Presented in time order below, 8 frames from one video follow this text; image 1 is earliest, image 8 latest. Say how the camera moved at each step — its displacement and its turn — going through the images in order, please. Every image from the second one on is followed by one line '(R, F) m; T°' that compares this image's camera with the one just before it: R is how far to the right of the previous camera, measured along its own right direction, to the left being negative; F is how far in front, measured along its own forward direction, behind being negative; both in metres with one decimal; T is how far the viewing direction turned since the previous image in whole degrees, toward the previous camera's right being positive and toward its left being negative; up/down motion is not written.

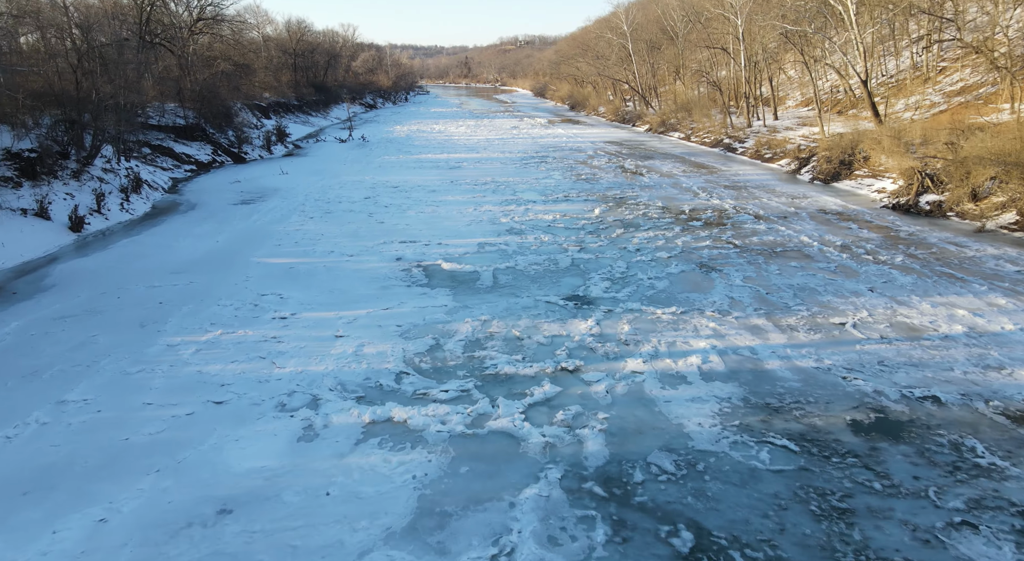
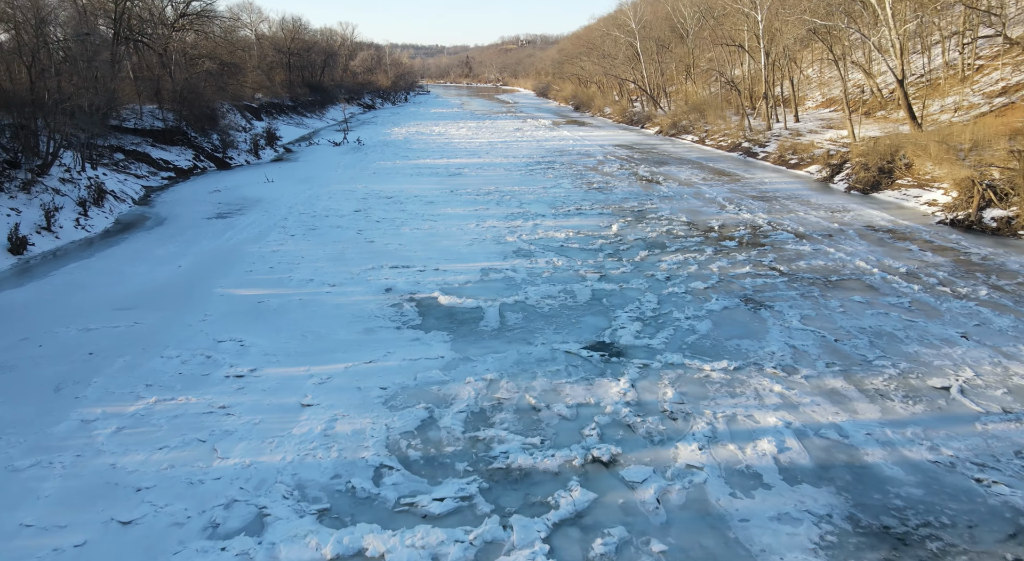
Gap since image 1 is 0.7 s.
(-0.1, +1.6) m; 0°
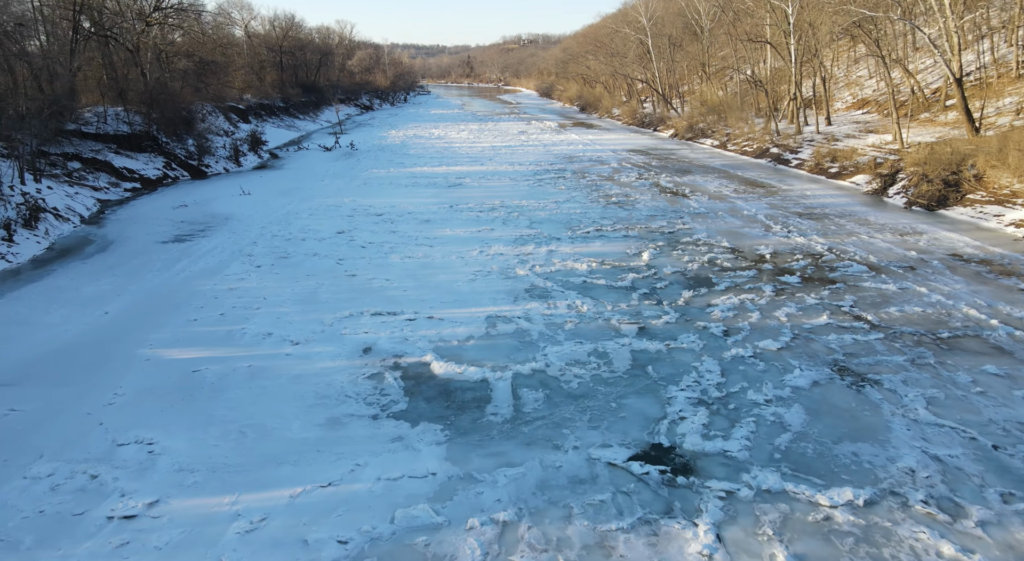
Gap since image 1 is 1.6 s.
(-0.1, +2.1) m; 0°
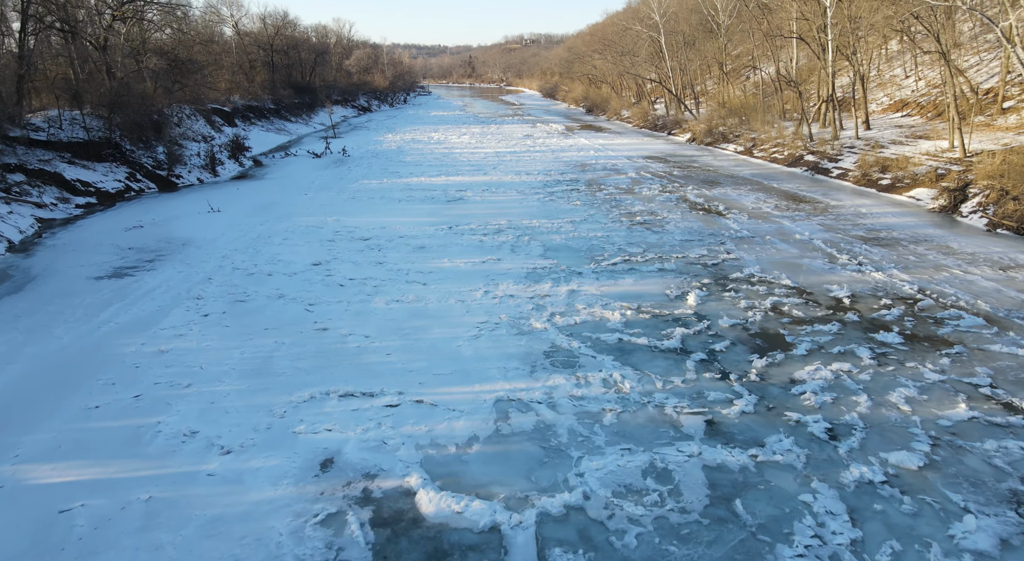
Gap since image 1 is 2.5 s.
(-0.1, +2.1) m; 0°
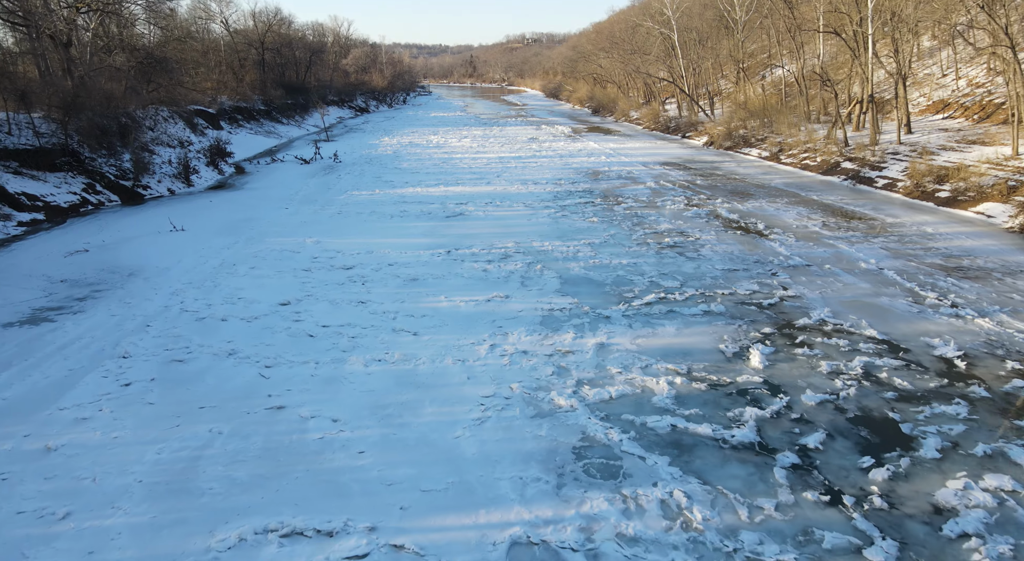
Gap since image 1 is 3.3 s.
(-0.1, +1.9) m; 0°
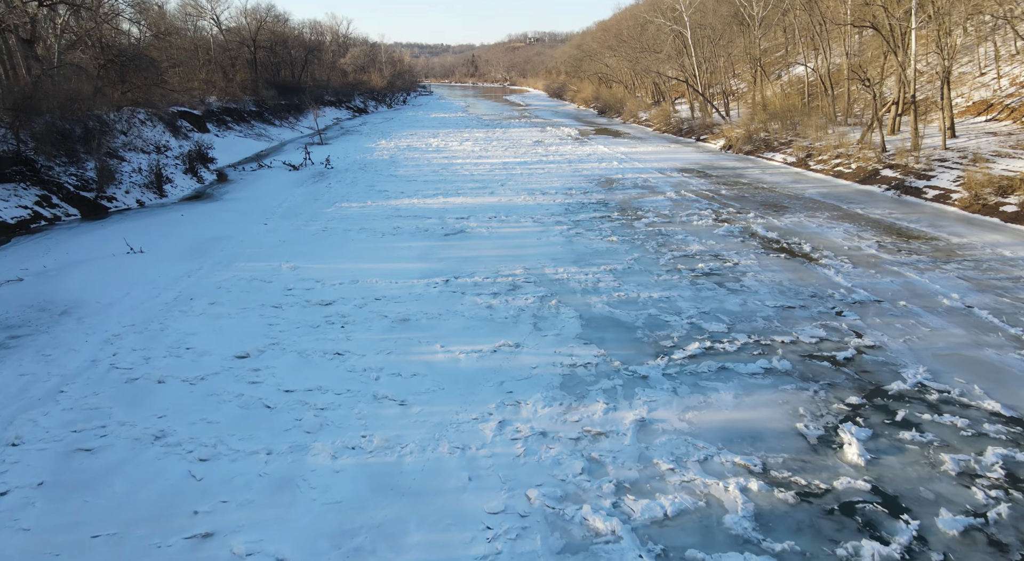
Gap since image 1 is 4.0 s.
(-0.1, +1.6) m; 0°
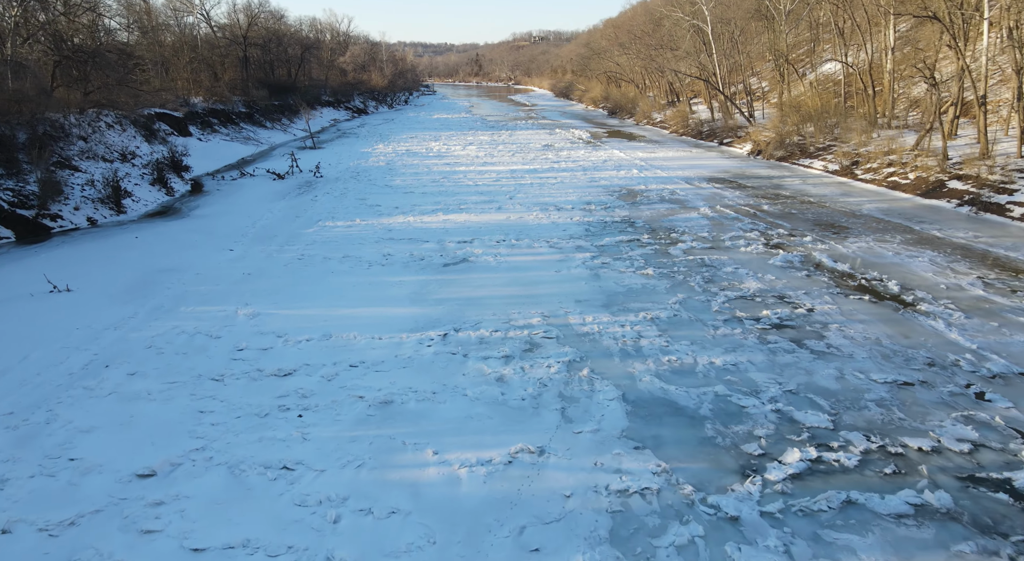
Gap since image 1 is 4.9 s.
(-0.1, +2.1) m; 0°
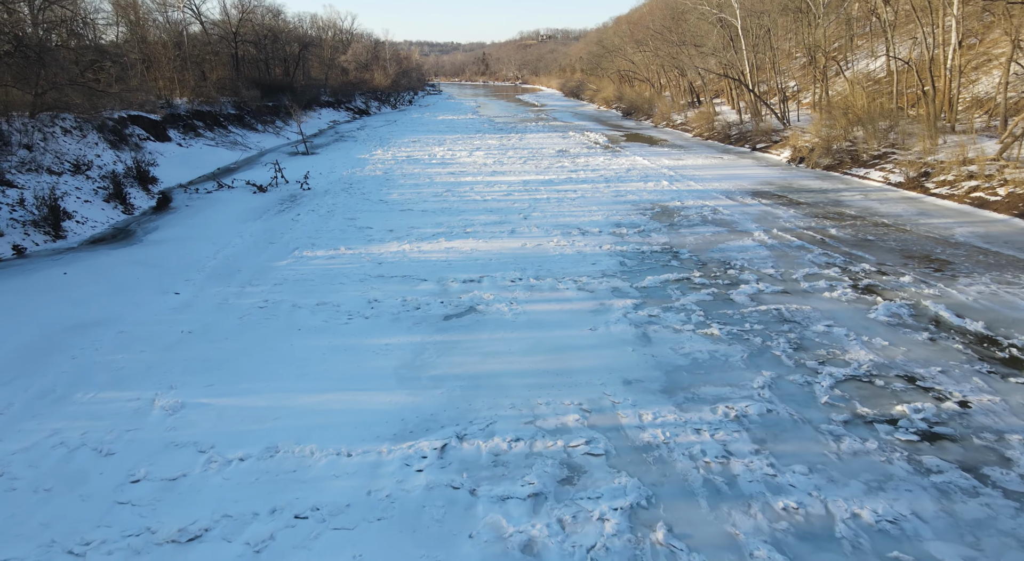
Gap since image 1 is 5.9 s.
(-0.2, +2.4) m; -1°
